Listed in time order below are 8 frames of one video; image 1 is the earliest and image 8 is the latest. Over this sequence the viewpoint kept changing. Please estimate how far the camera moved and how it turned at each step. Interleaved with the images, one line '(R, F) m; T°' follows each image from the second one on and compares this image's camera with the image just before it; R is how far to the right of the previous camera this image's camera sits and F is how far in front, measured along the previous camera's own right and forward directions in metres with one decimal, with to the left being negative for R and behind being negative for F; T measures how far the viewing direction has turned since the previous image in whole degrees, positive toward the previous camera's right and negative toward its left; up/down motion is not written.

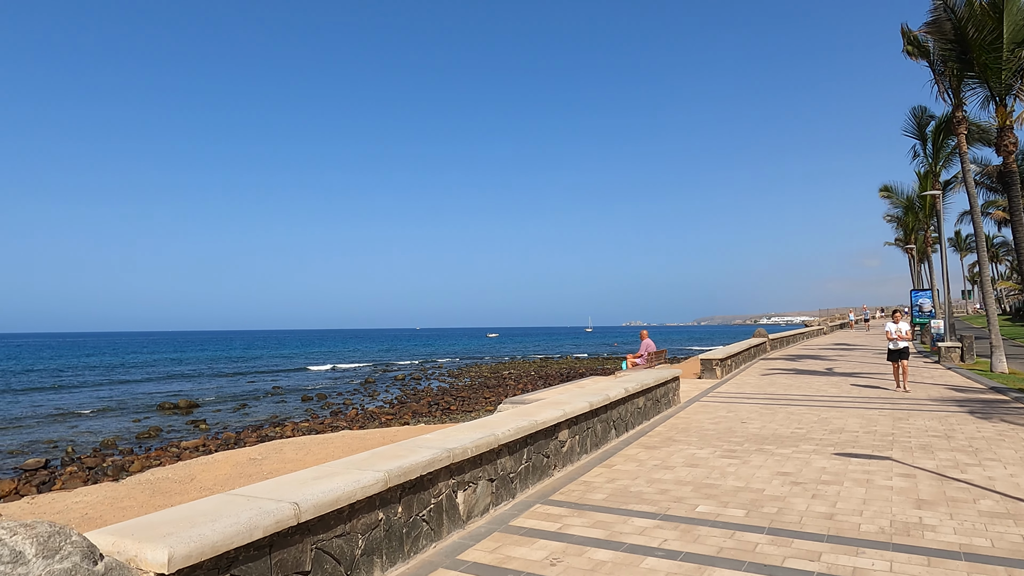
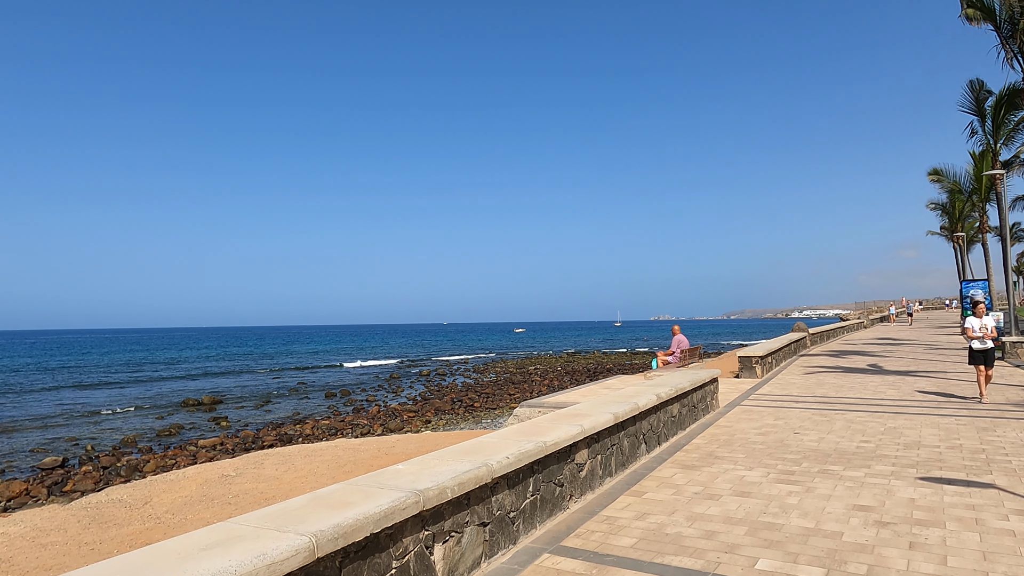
(+0.2, +1.3) m; -2°
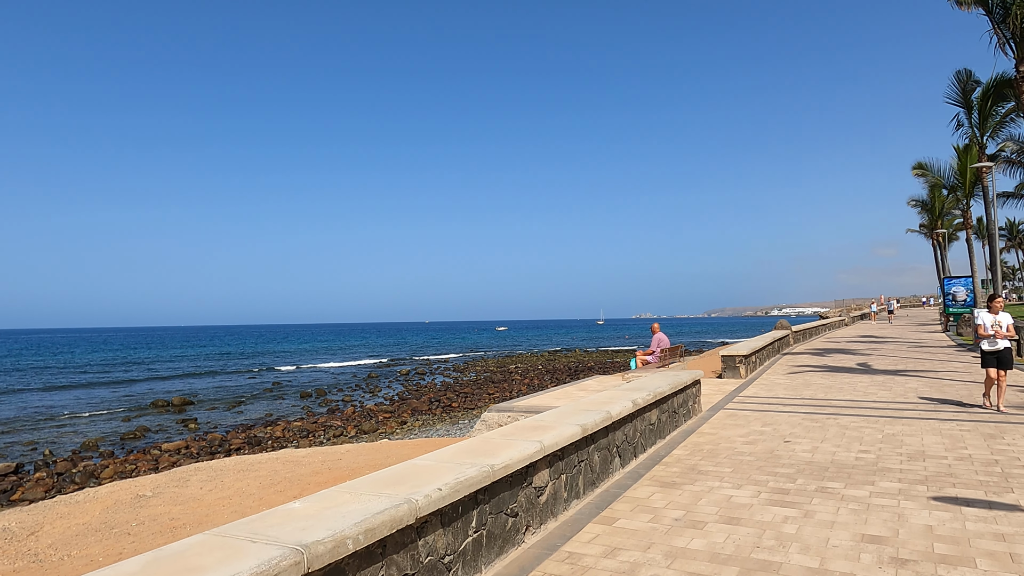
(+0.3, +0.9) m; +2°
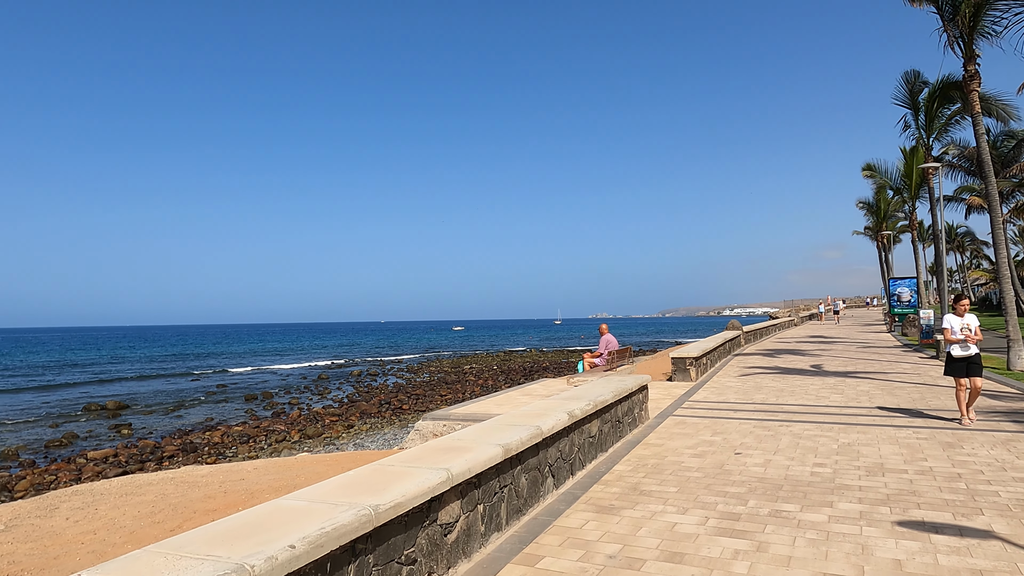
(+0.3, +0.8) m; +4°
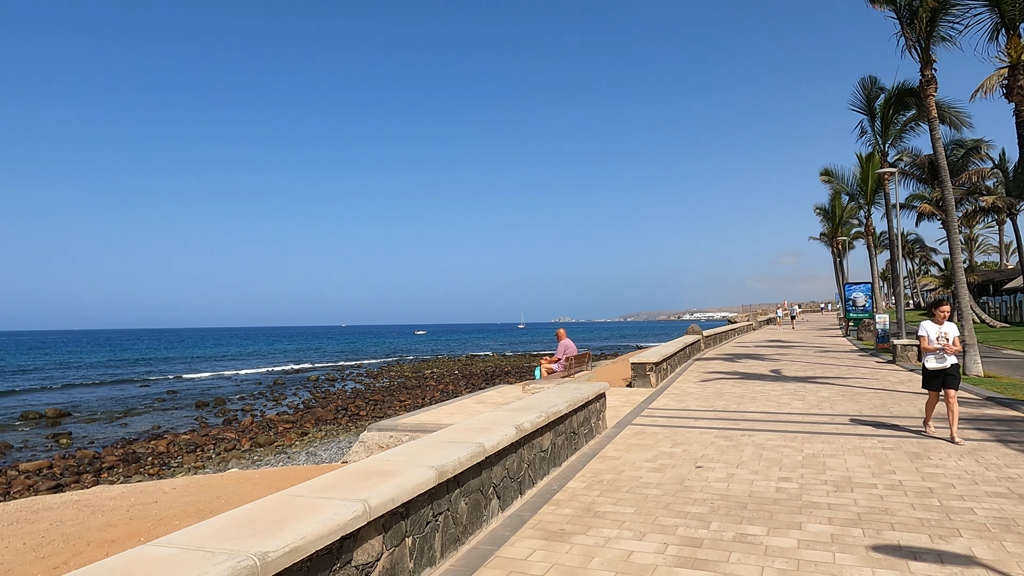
(+0.2, +0.5) m; +3°
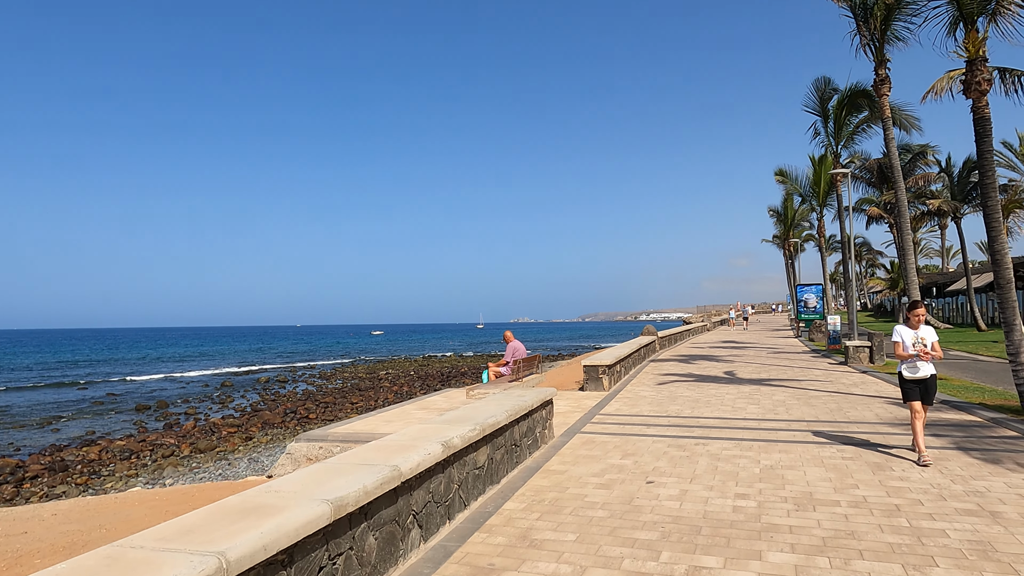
(+0.2, +0.7) m; +4°
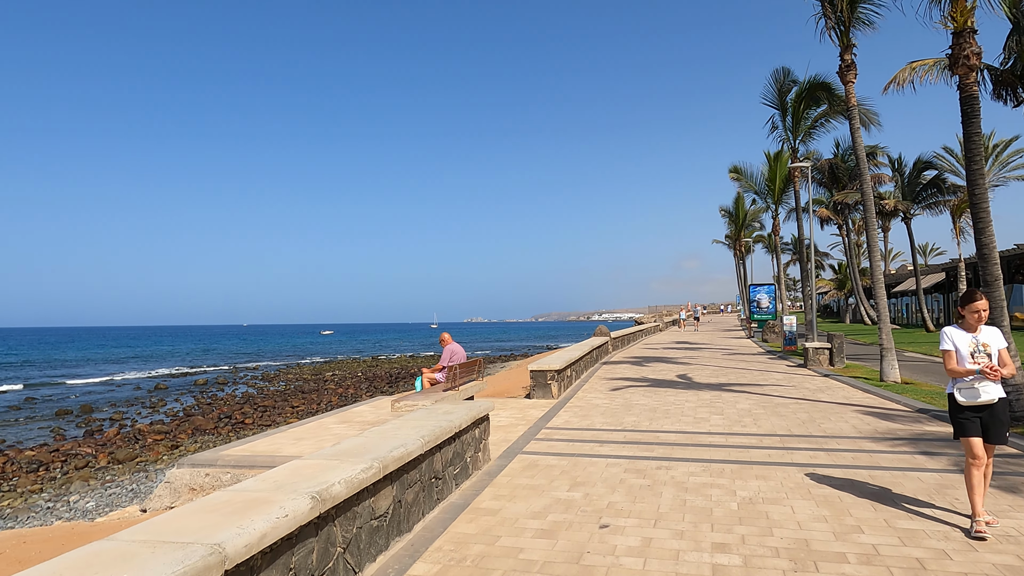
(+0.3, +1.4) m; +4°
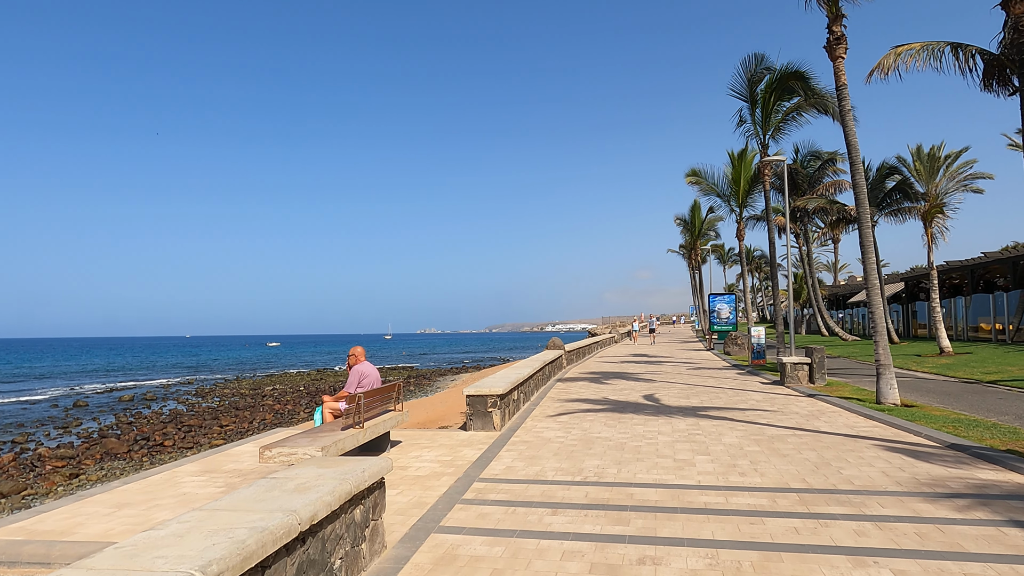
(+0.3, +2.3) m; +4°
